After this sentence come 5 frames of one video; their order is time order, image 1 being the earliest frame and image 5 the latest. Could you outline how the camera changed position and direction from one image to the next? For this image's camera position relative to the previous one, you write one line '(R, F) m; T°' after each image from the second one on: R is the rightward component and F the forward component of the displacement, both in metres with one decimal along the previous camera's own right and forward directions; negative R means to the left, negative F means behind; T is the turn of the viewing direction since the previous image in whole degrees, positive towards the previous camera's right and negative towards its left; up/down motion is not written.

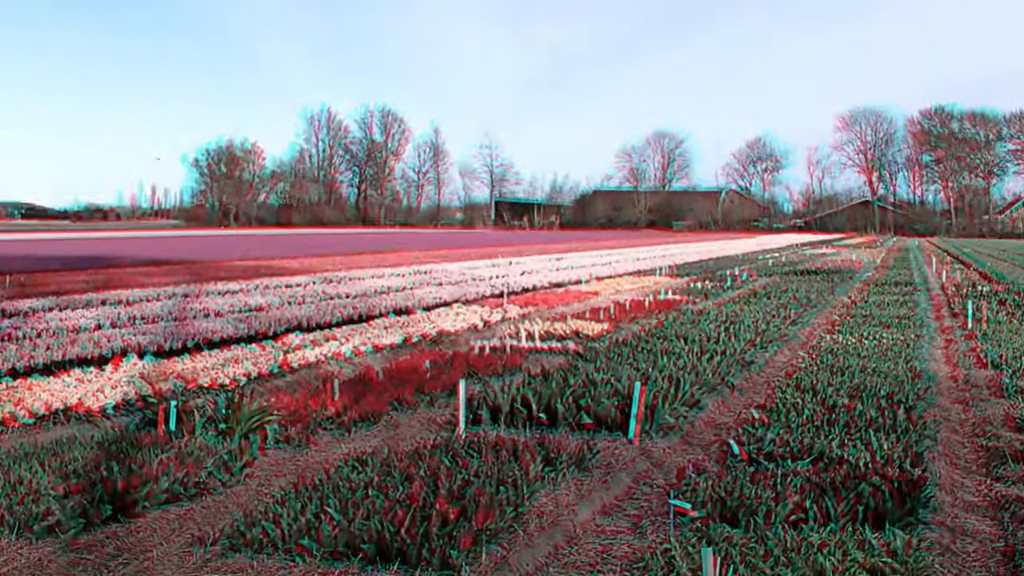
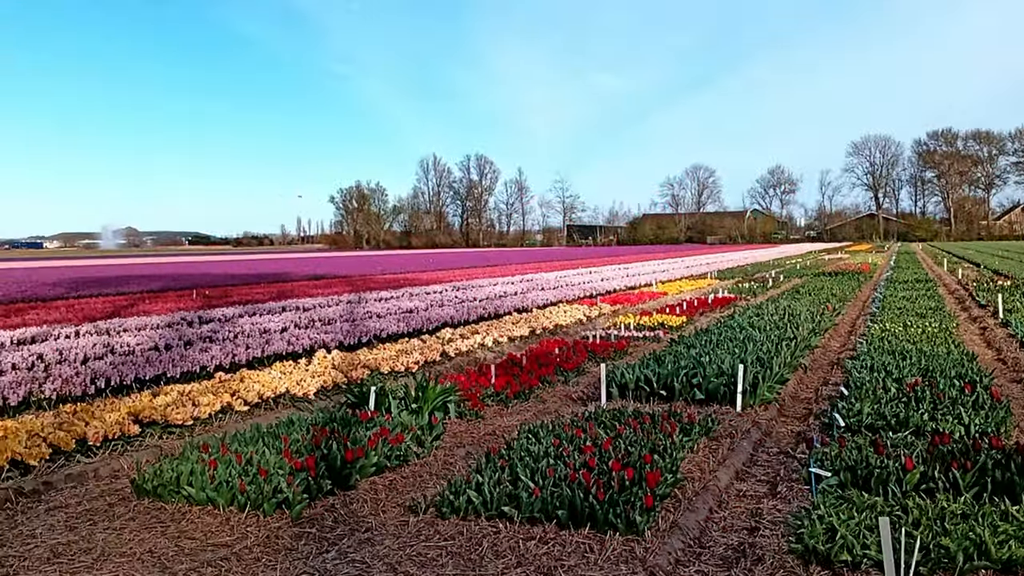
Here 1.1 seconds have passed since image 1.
(-0.9, -0.7) m; 0°
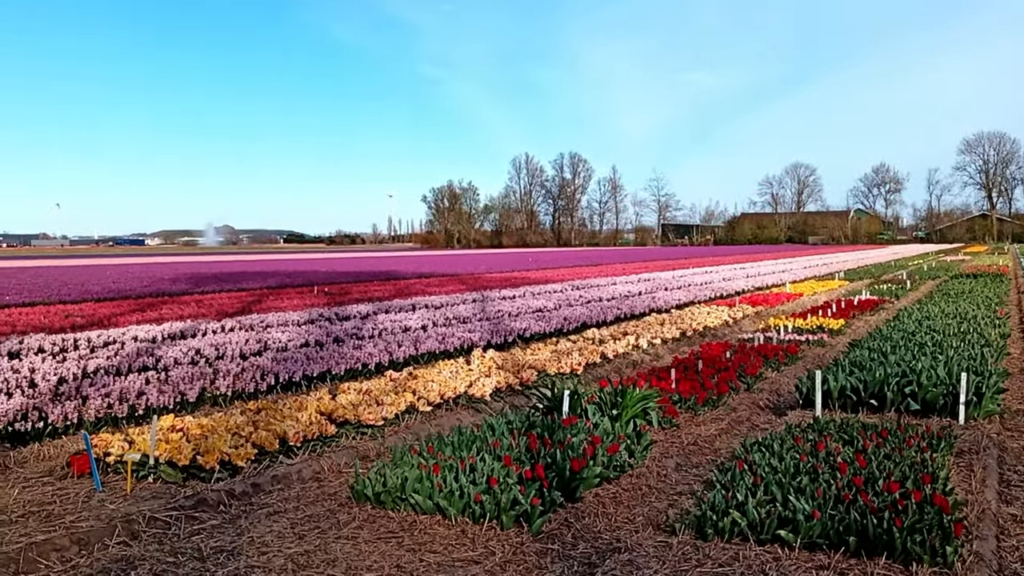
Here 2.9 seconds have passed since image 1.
(-0.9, +0.4) m; -5°
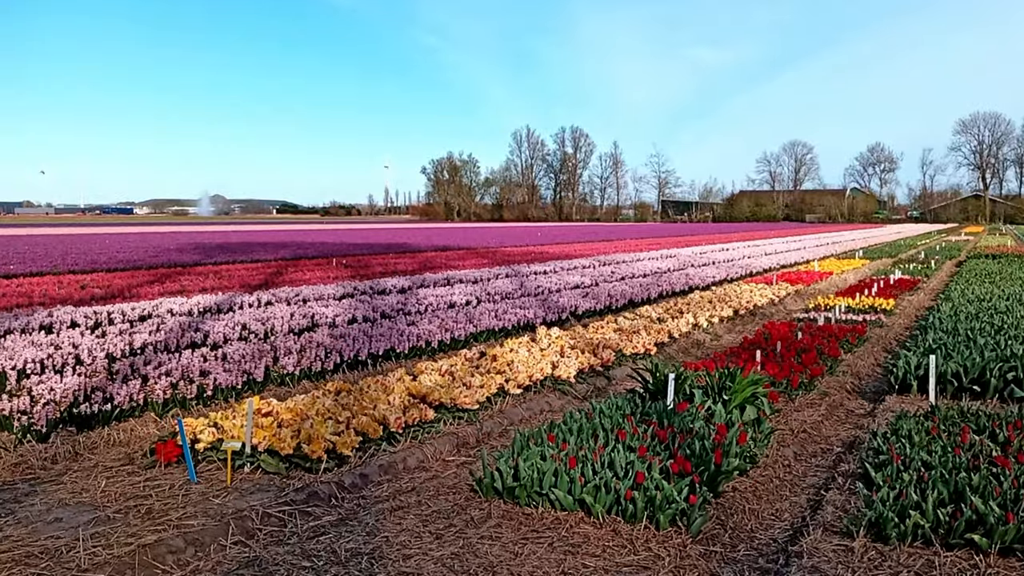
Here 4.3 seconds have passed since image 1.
(-0.8, +0.4) m; +1°
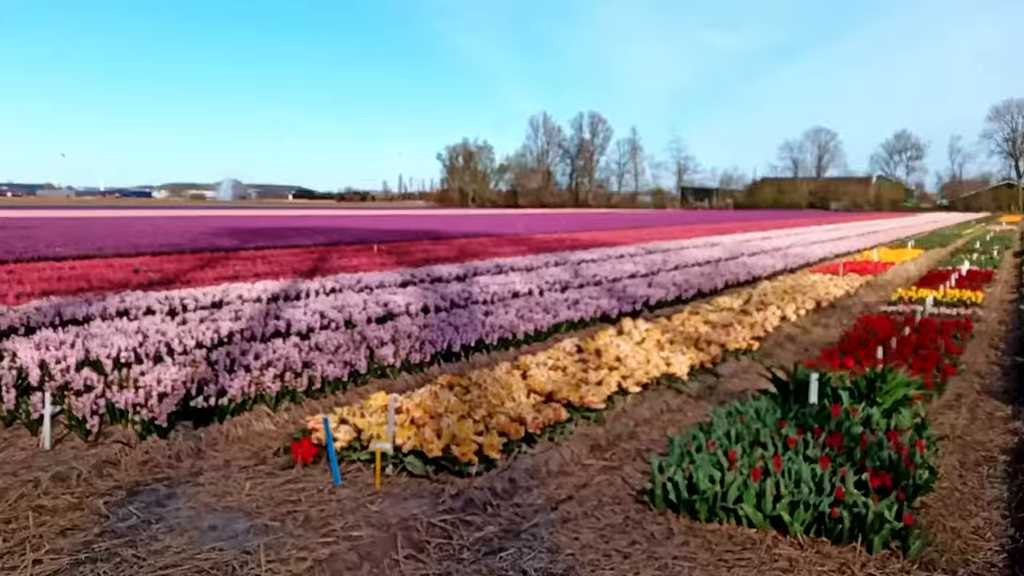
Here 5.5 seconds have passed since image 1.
(-0.7, +0.4) m; 0°
